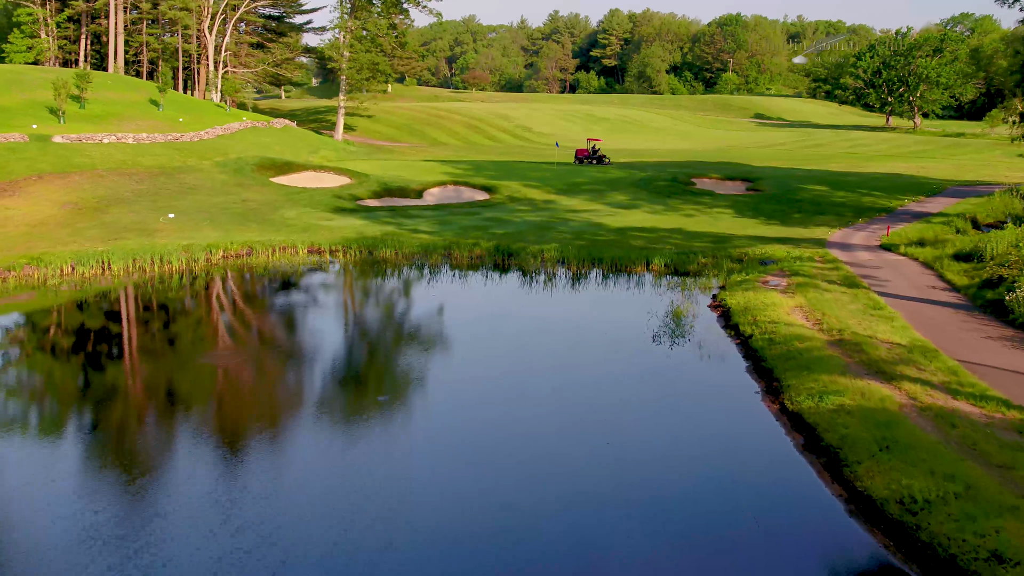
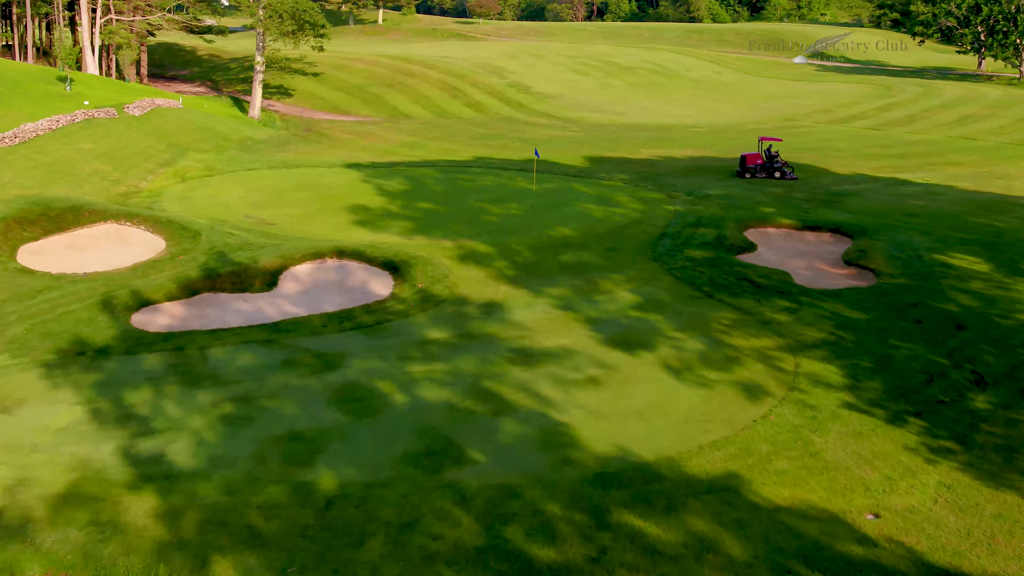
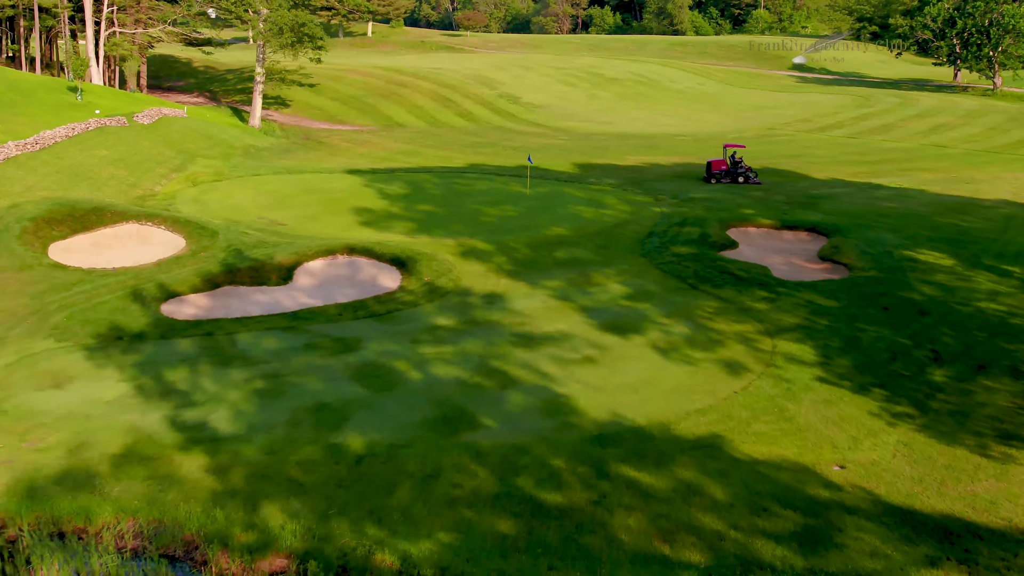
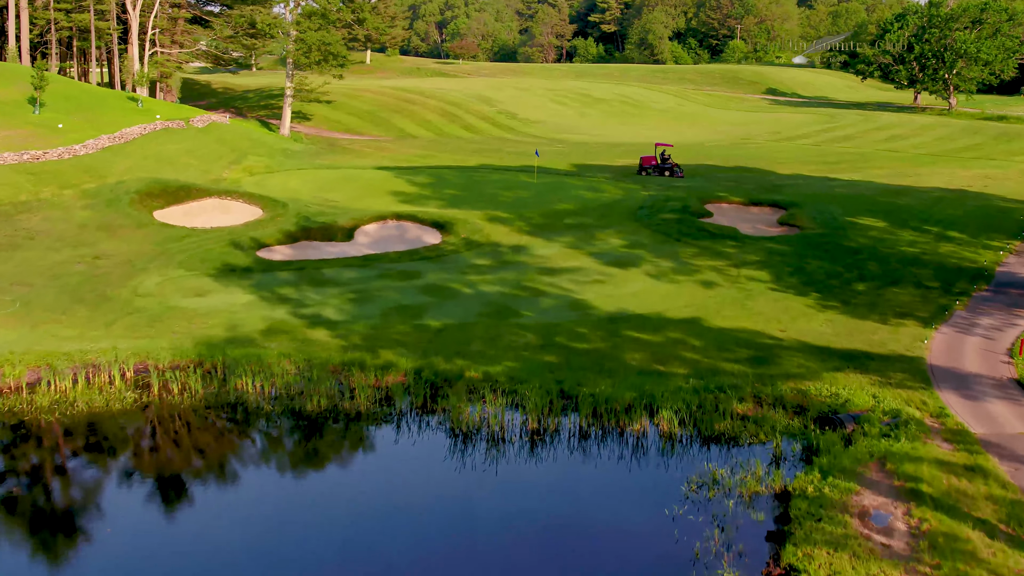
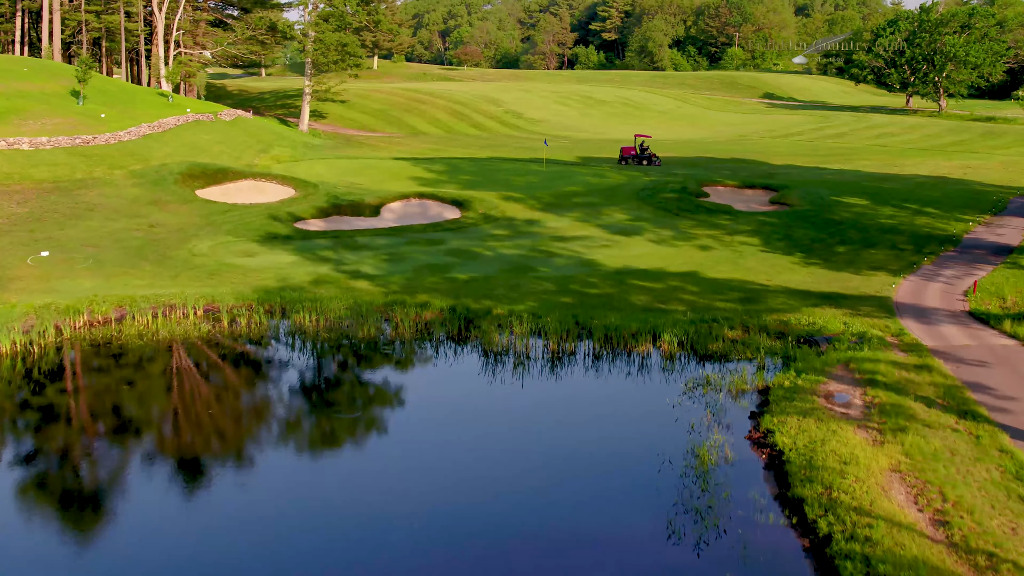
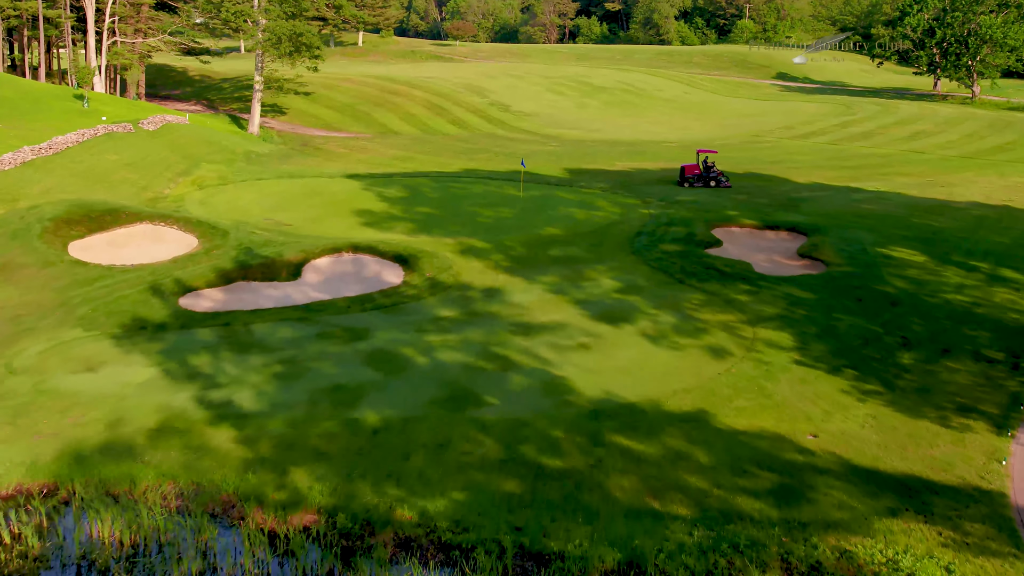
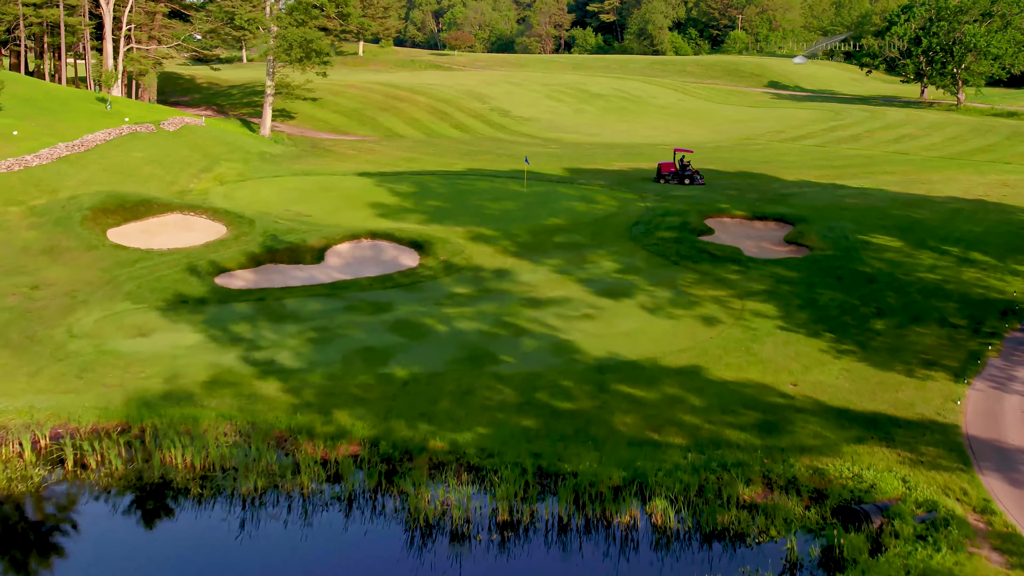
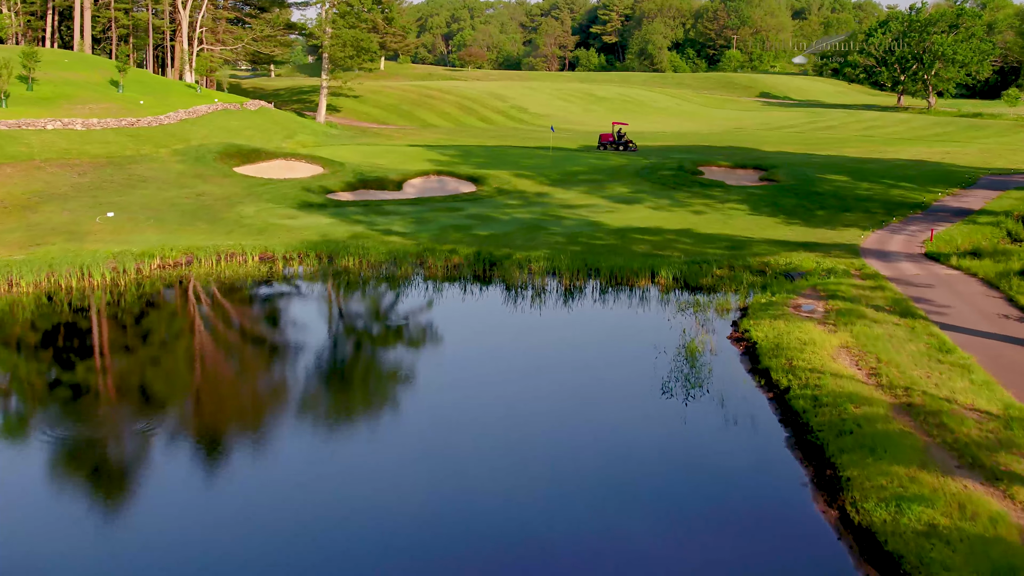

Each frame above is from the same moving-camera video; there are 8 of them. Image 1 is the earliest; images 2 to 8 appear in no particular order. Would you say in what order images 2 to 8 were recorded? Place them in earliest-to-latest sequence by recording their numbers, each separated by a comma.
8, 5, 4, 7, 6, 3, 2
